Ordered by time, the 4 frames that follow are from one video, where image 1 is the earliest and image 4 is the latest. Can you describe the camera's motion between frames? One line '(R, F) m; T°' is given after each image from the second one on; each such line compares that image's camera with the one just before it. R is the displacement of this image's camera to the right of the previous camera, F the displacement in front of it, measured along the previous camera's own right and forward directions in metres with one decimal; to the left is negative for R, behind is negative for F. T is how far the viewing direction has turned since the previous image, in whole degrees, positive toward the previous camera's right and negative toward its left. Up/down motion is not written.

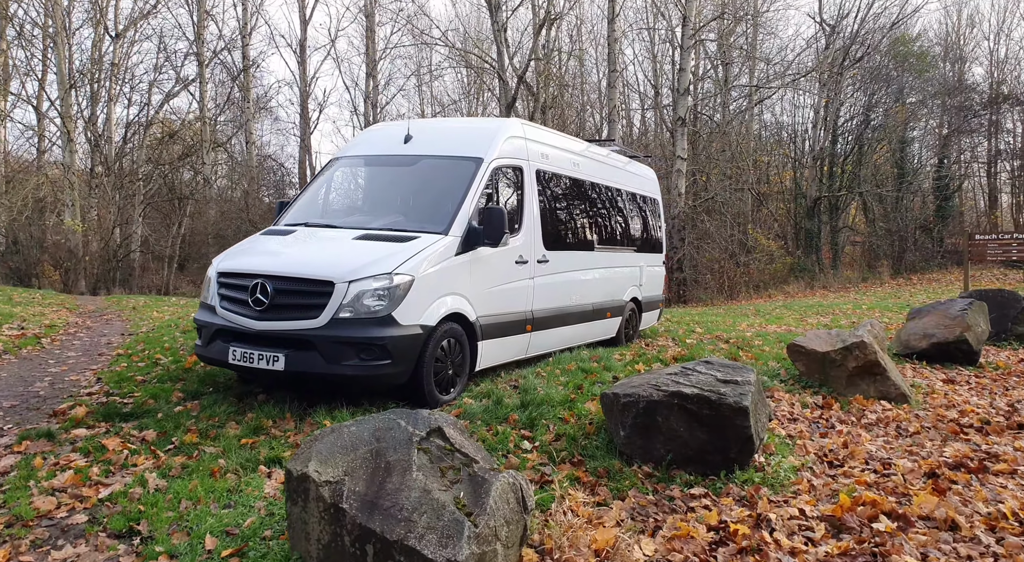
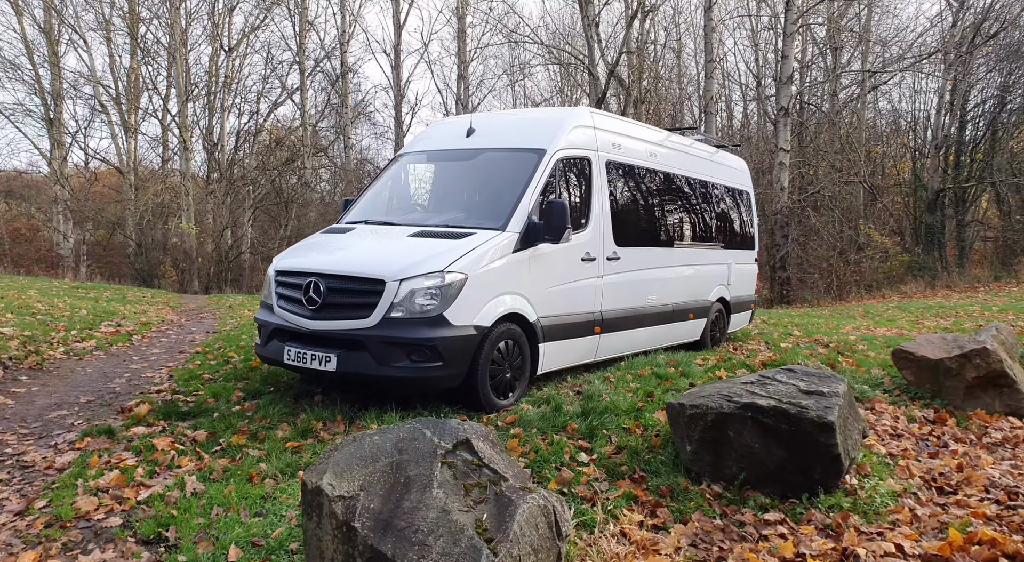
(+0.3, +0.4) m; -8°
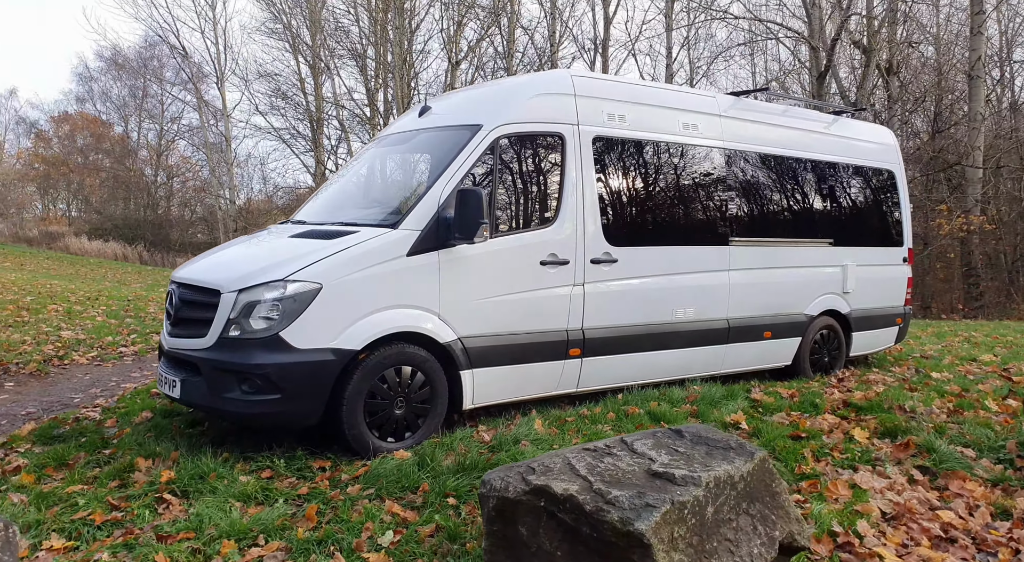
(+2.2, +1.6) m; -19°
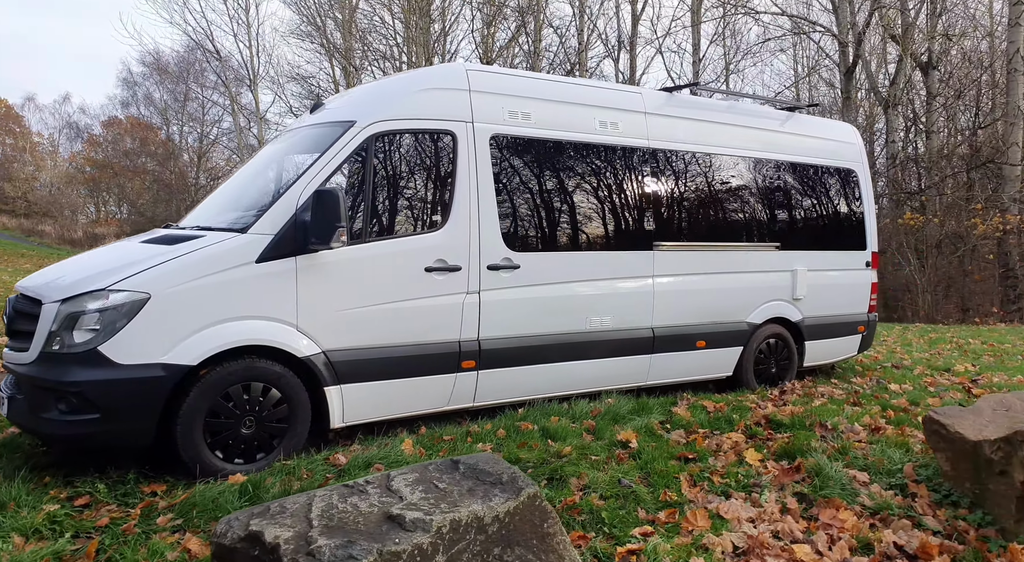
(+1.1, +0.4) m; -2°
